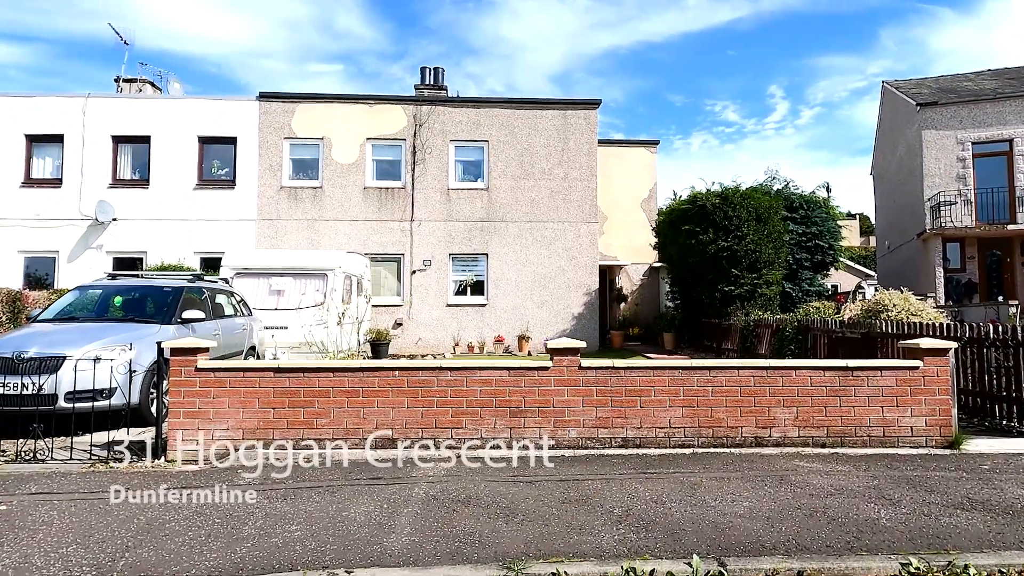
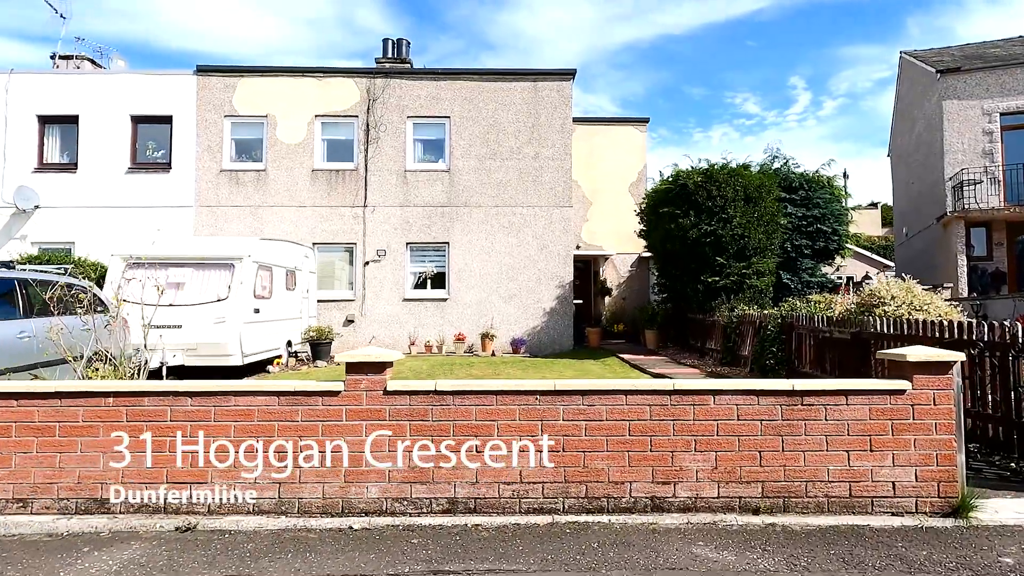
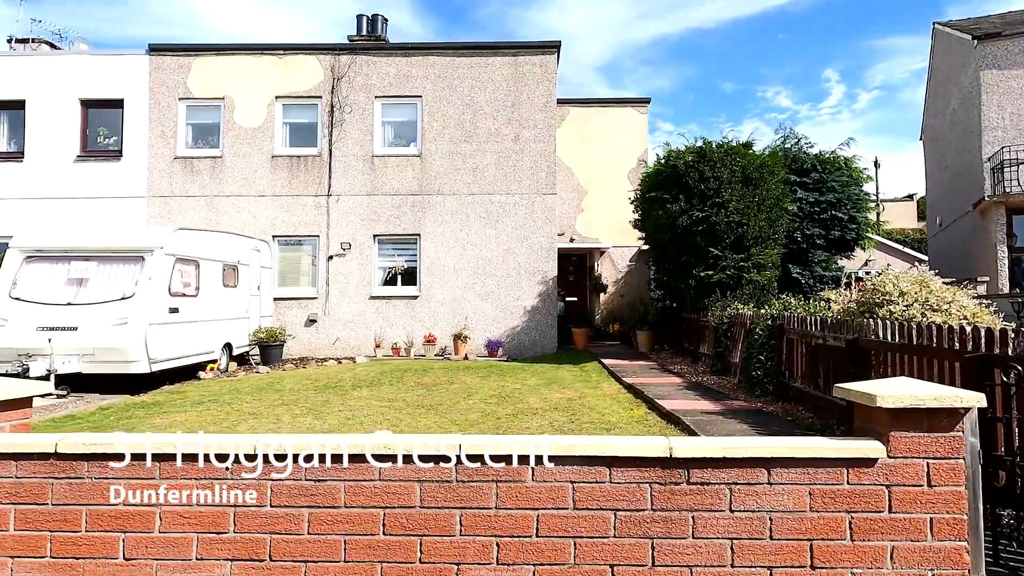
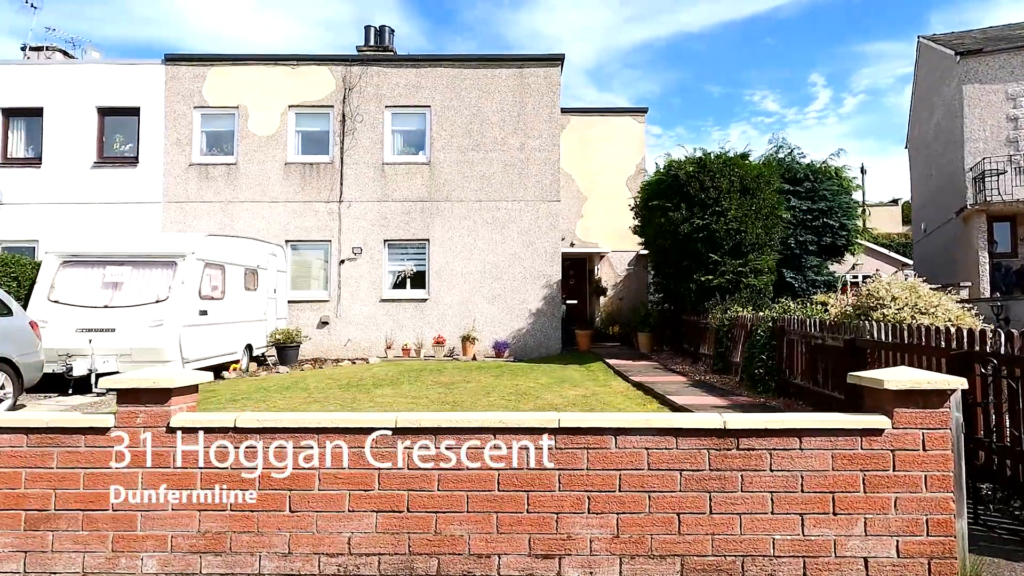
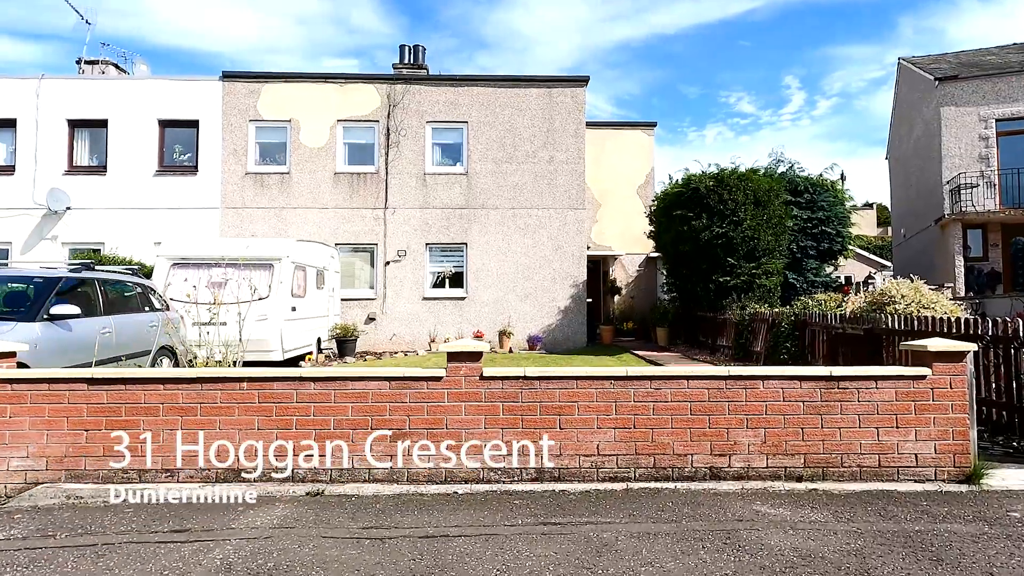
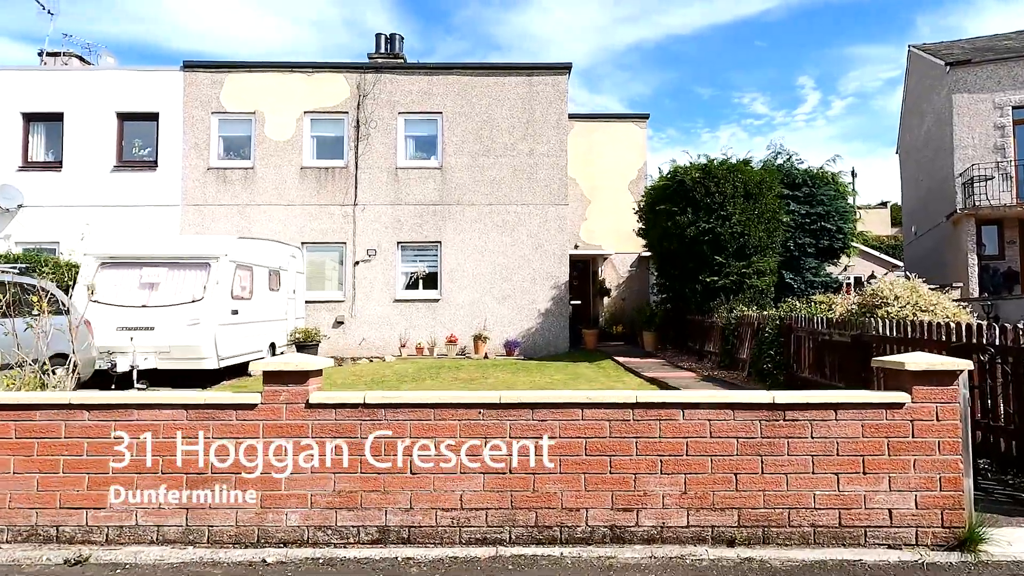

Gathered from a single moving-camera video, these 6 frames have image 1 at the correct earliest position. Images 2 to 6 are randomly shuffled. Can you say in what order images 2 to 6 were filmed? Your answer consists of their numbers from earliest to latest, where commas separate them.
5, 2, 6, 4, 3
